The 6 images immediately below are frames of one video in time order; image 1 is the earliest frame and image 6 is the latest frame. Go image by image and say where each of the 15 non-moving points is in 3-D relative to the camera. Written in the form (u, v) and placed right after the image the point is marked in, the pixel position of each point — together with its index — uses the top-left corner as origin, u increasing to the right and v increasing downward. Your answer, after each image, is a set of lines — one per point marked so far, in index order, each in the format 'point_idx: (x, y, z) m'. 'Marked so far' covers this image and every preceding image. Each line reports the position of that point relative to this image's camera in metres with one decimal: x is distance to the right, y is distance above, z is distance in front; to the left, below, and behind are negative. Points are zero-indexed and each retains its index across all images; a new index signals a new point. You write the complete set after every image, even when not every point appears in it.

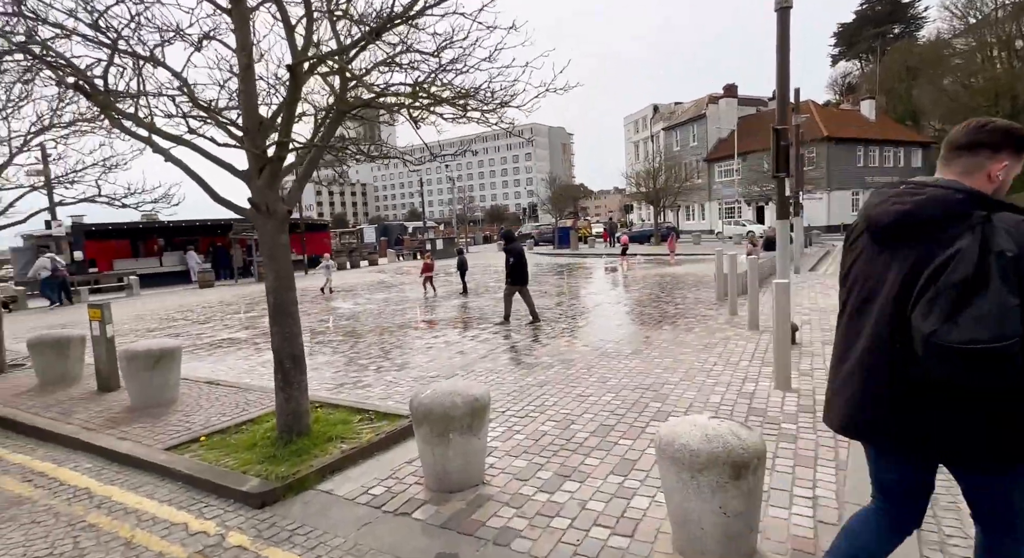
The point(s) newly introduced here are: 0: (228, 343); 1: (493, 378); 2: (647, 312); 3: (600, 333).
0: (-5.6, -1.3, +11.7) m
1: (-0.2, -1.1, +6.7) m
2: (+2.6, -0.7, +11.5) m
3: (+1.4, -0.9, +9.3) m
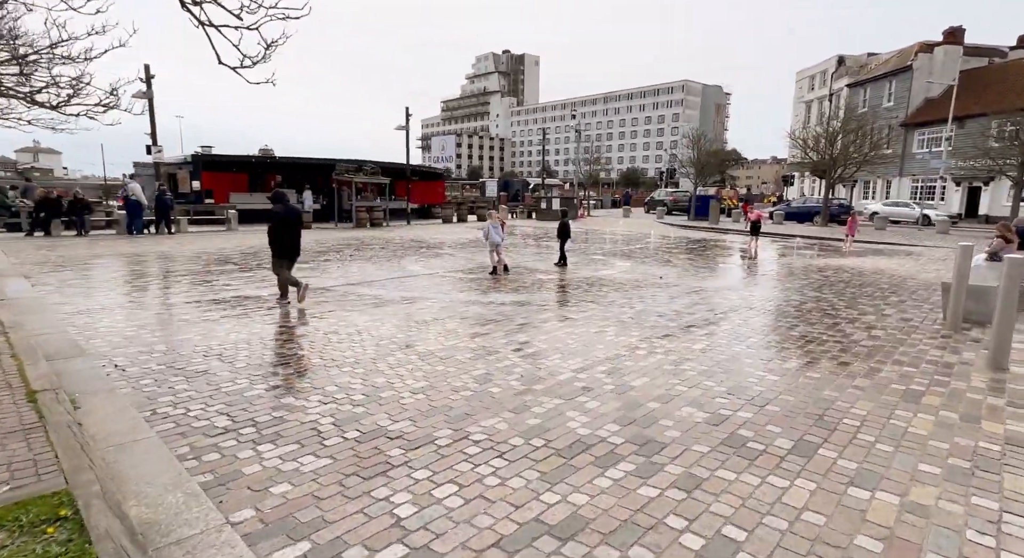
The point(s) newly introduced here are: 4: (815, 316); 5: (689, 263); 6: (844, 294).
0: (-4.3, -0.4, +9.3) m
1: (-0.2, -1.1, +3.2) m
2: (+3.7, -0.7, +7.2) m
3: (+2.0, -0.9, +5.4) m
4: (+4.4, -0.6, +8.5) m
5: (+5.1, +0.5, +16.9) m
6: (+6.0, -0.3, +10.6) m
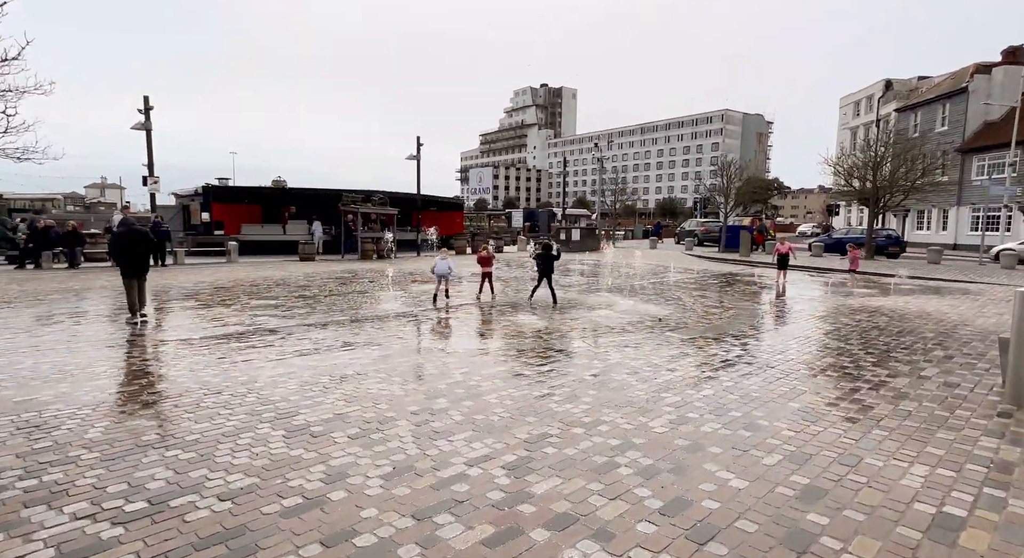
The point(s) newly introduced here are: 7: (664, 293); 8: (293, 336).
0: (-4.9, -1.0, +8.2) m
1: (-1.2, -1.4, +1.8) m
2: (+2.9, -1.3, +5.5) m
3: (+1.1, -1.3, +3.8) m
4: (+3.7, -1.2, +6.8) m
5: (+5.0, -0.6, +15.2) m
6: (+5.4, -1.0, +8.7) m
7: (+4.4, -0.4, +16.9) m
8: (-3.4, -0.9, +9.0) m
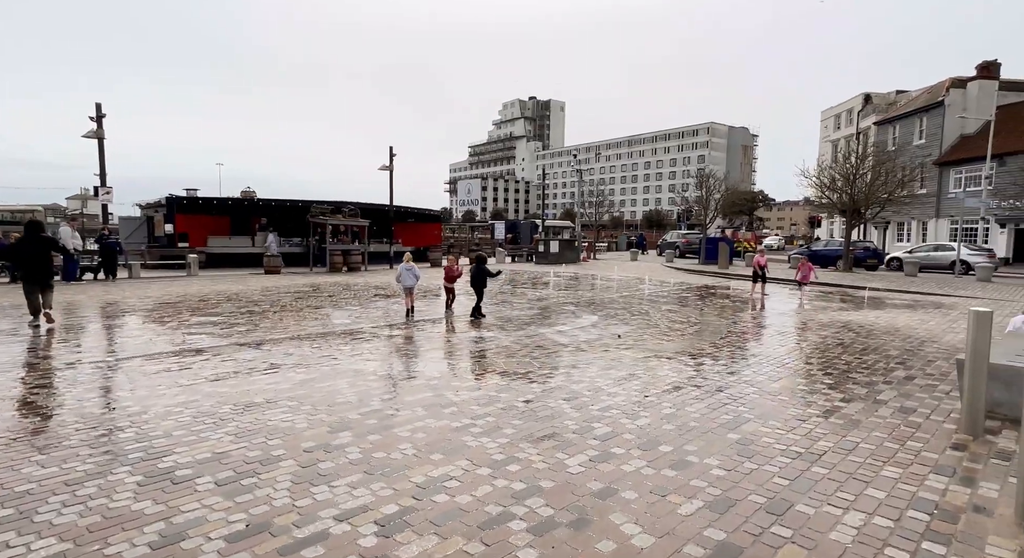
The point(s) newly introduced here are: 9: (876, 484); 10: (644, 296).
0: (-5.7, -1.2, +7.5) m
1: (-1.9, -1.5, +1.2) m
2: (+2.2, -1.4, +5.0) m
3: (+0.4, -1.5, +3.3) m
4: (+2.9, -1.4, +6.3) m
5: (+4.1, -0.9, +14.7) m
6: (+4.6, -1.3, +8.3) m
7: (+3.4, -0.8, +16.4) m
8: (-4.2, -1.1, +8.4) m
9: (+2.7, -1.5, +4.3) m
10: (+4.3, -0.6, +19.4) m
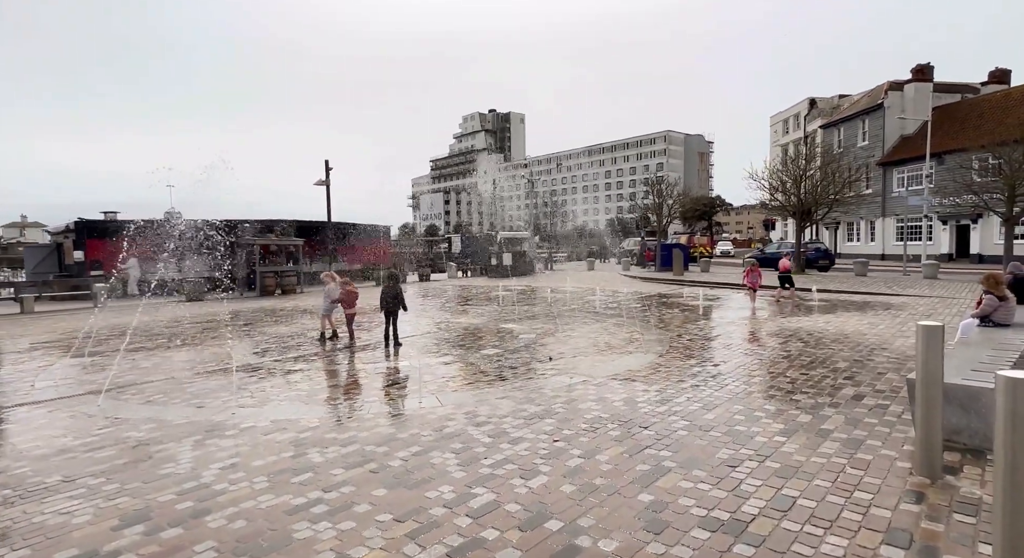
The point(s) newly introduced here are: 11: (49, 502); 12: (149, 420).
0: (-6.9, -1.7, +6.0) m
1: (-2.7, -1.7, -0.1) m
2: (+1.1, -1.6, +4.0) m
3: (-0.6, -1.6, +2.1) m
4: (+1.8, -1.5, +5.3) m
5: (+2.5, -1.2, +13.8) m
6: (+3.3, -1.4, +7.4) m
7: (+1.7, -1.1, +15.4) m
8: (-5.4, -1.6, +7.0) m
9: (+1.7, -1.6, +3.2) m
10: (+2.4, -0.9, +18.5) m
11: (-3.5, -1.6, +4.4) m
12: (-4.1, -1.6, +6.6) m
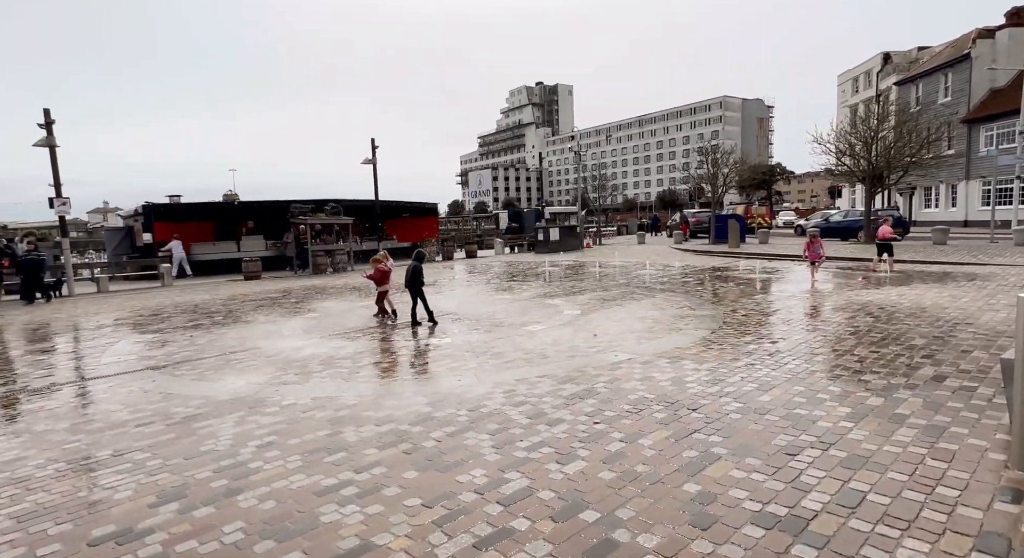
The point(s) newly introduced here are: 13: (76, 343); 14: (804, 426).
0: (-6.5, -1.5, +6.4) m
1: (-2.9, -1.8, 0.0) m
2: (+1.4, -1.4, +3.6) m
3: (-0.5, -1.5, +2.0) m
4: (+2.1, -1.3, +4.9) m
5: (+3.6, -0.6, +13.2) m
6: (+3.9, -1.0, +6.8) m
7: (+2.9, -0.4, +14.9) m
8: (-4.9, -1.4, +7.2) m
9: (+1.8, -1.4, +2.9) m
10: (+4.0, -0.1, +17.9) m
11: (-3.2, -1.5, +4.5) m
12: (-3.6, -1.4, +6.8) m
13: (-7.9, -1.1, +10.5) m
14: (+2.5, -1.2, +5.0) m
